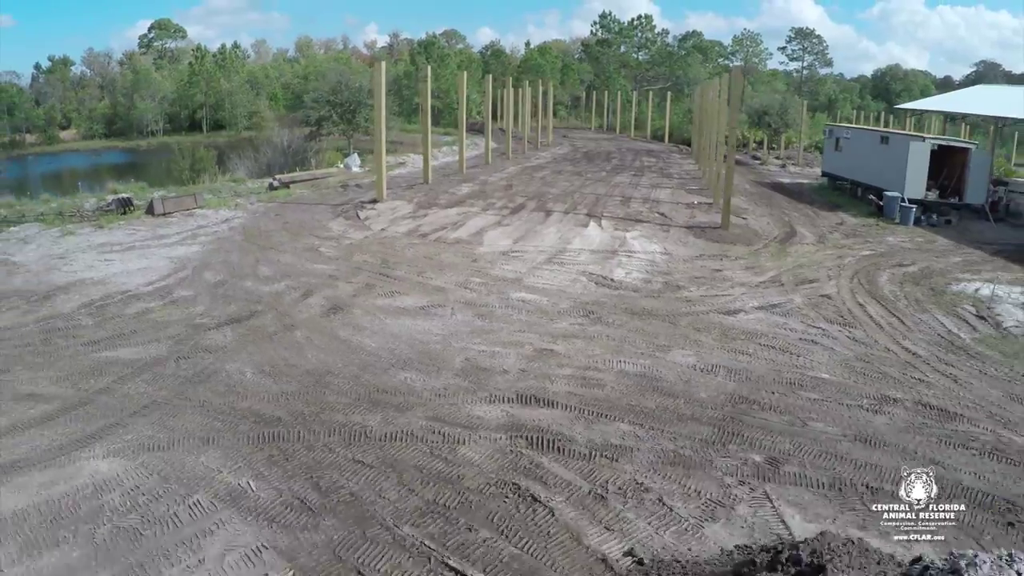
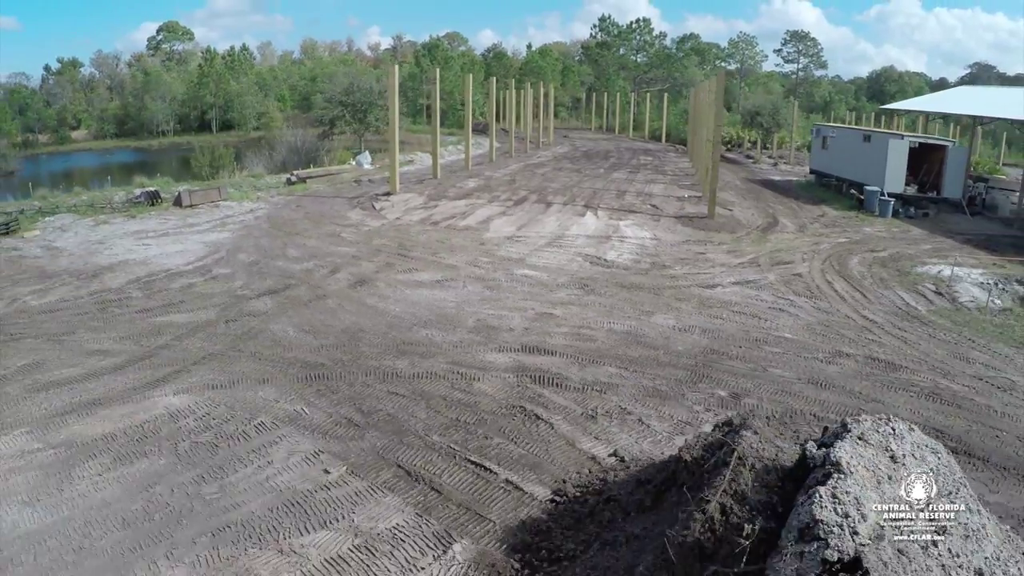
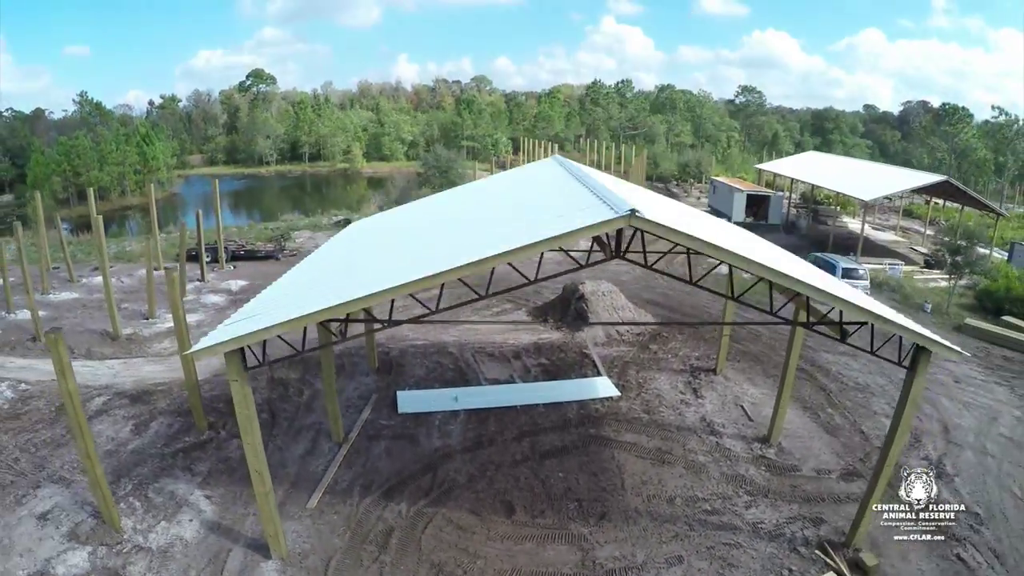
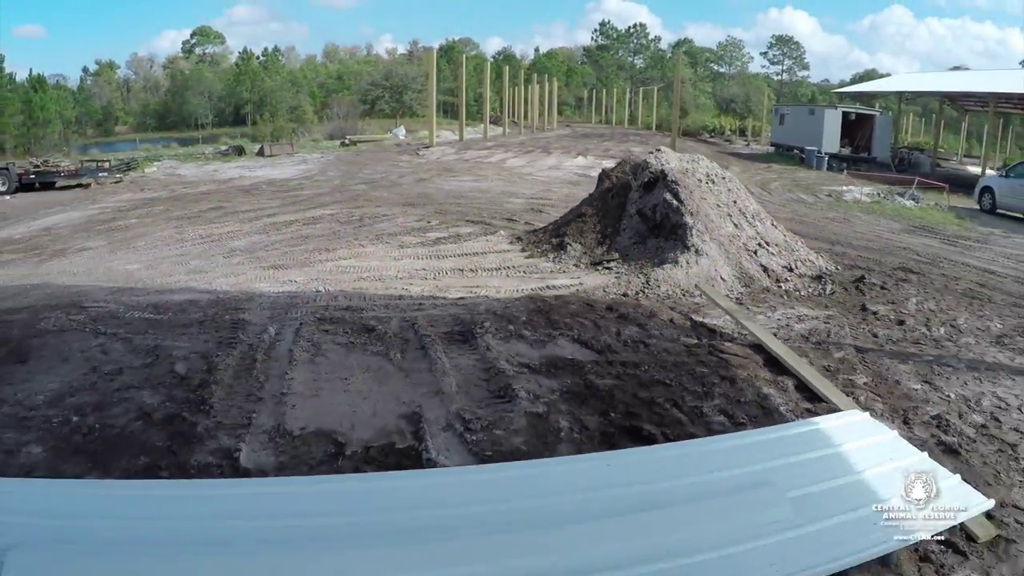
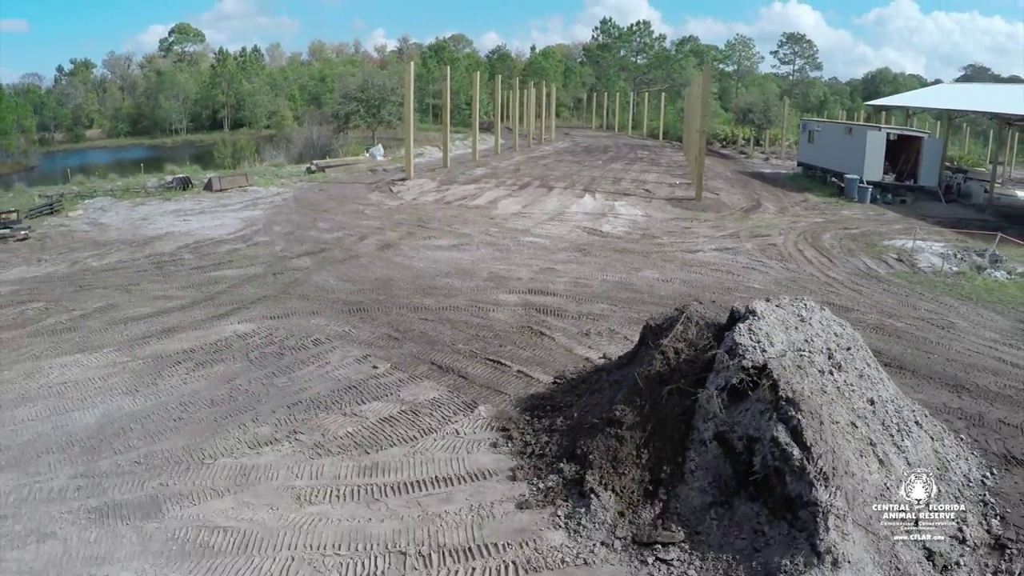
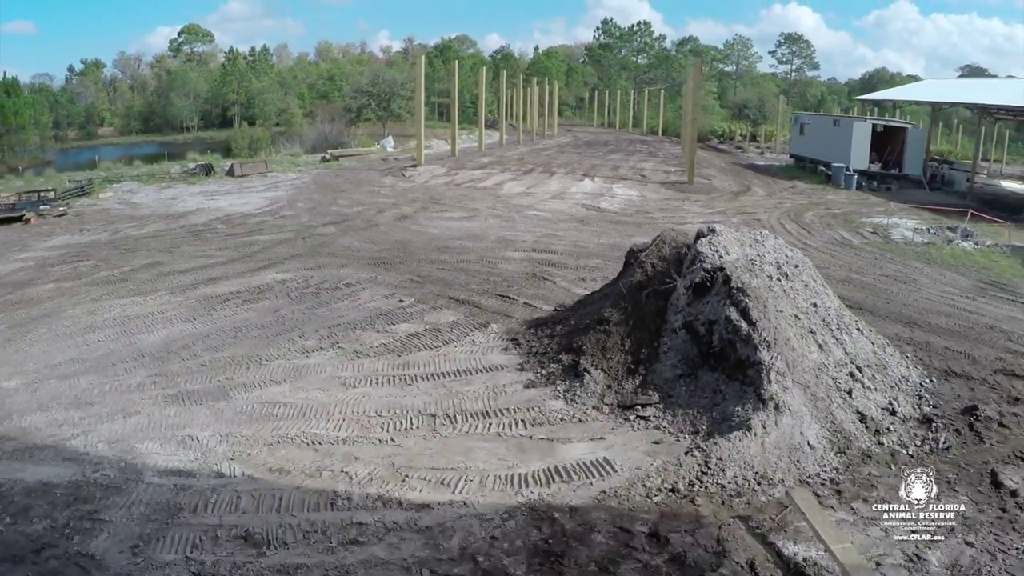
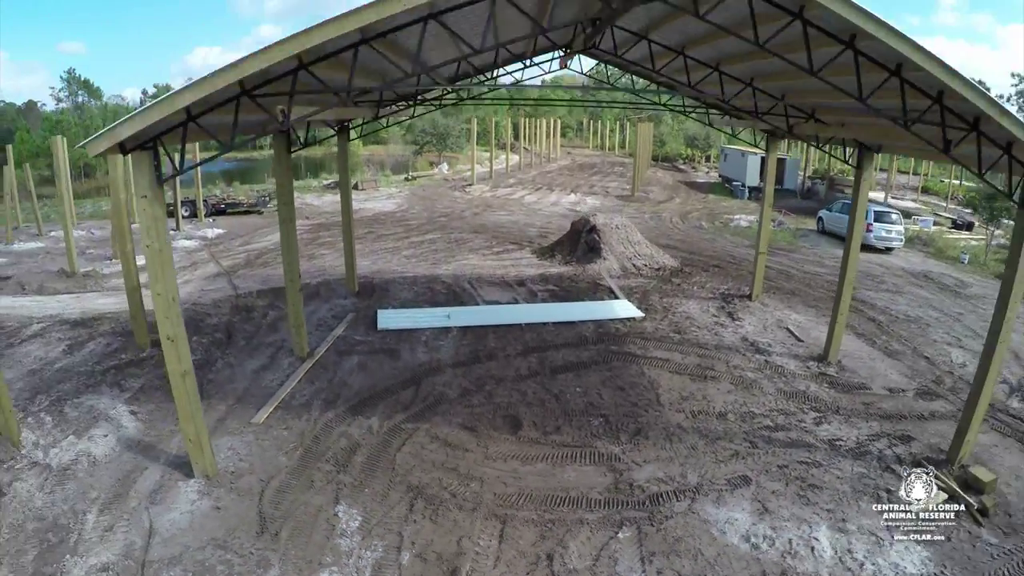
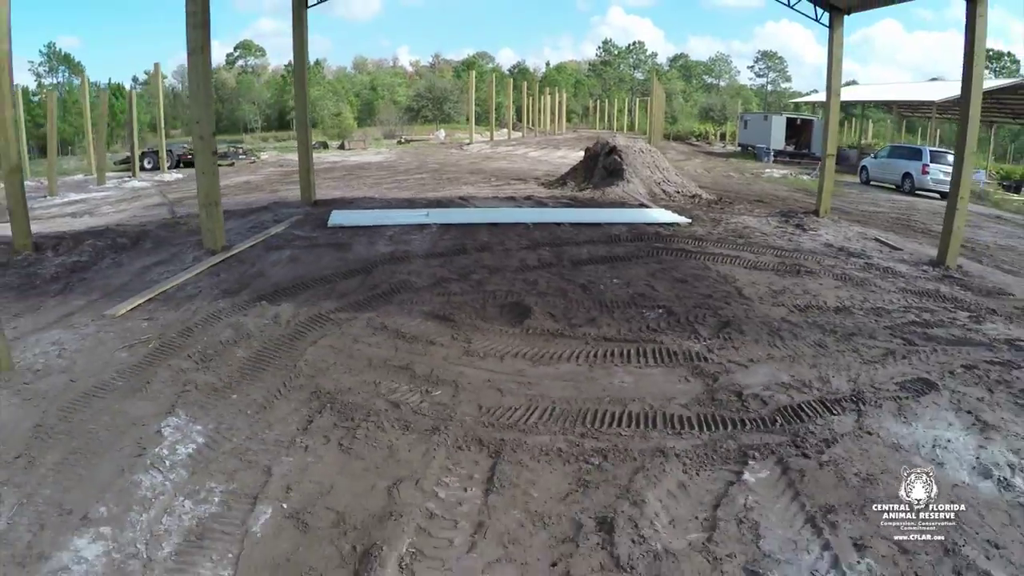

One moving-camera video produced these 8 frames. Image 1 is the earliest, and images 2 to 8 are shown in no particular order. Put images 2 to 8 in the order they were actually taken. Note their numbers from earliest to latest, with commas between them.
2, 5, 6, 4, 8, 7, 3
